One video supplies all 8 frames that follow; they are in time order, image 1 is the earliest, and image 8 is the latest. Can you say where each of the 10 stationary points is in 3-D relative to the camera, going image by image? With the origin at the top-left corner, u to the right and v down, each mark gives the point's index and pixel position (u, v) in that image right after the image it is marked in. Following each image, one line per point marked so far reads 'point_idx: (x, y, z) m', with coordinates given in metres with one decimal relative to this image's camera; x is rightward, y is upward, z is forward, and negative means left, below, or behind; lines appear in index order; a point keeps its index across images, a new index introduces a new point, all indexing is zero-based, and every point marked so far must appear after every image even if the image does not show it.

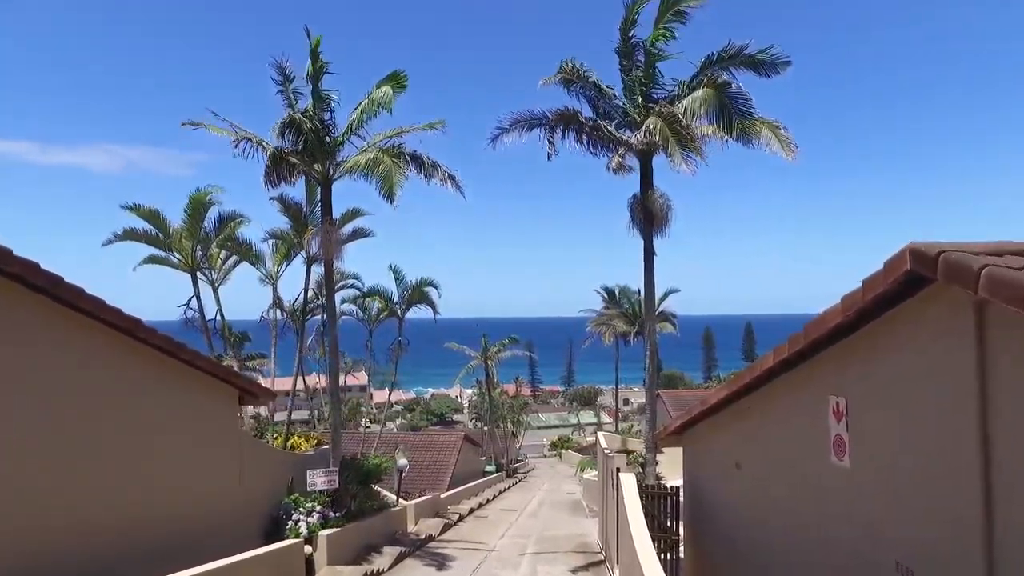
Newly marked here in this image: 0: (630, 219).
0: (+2.1, +1.3, +13.4) m
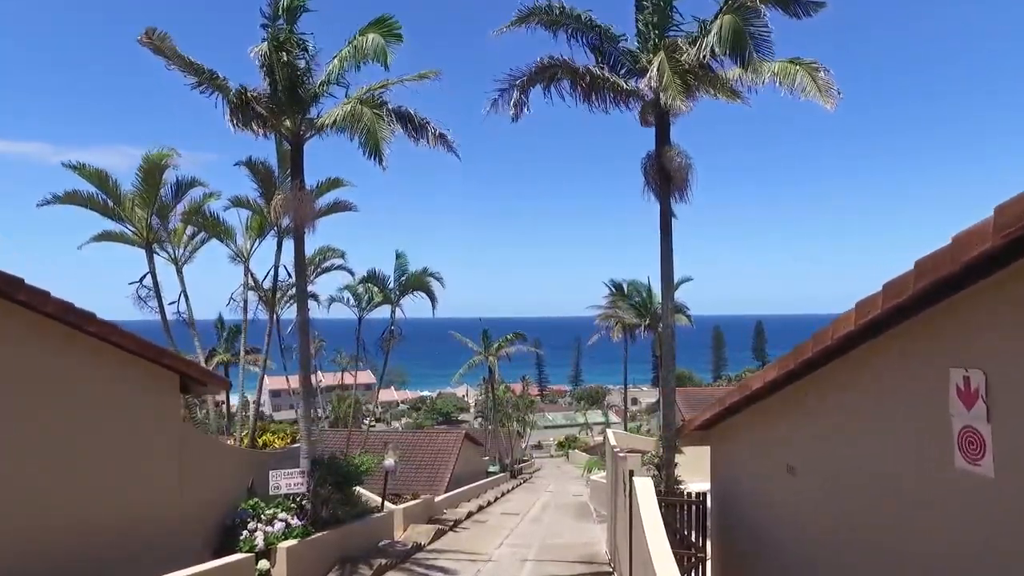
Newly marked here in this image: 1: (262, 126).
0: (+2.0, +1.7, +11.6) m
1: (-4.0, +2.6, +12.0) m
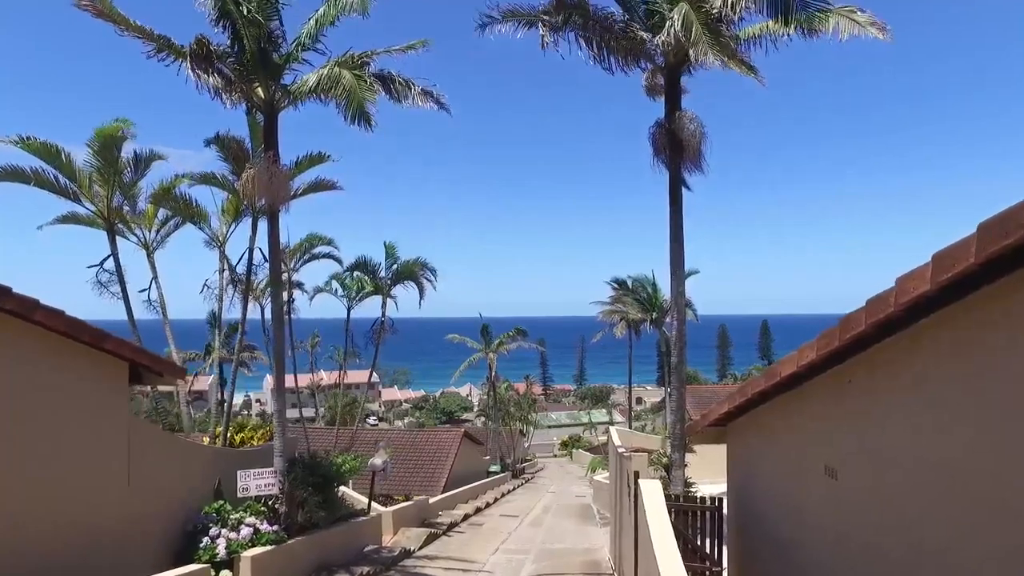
0: (+1.9, +1.9, +10.5) m
1: (-4.1, +2.8, +11.0) m
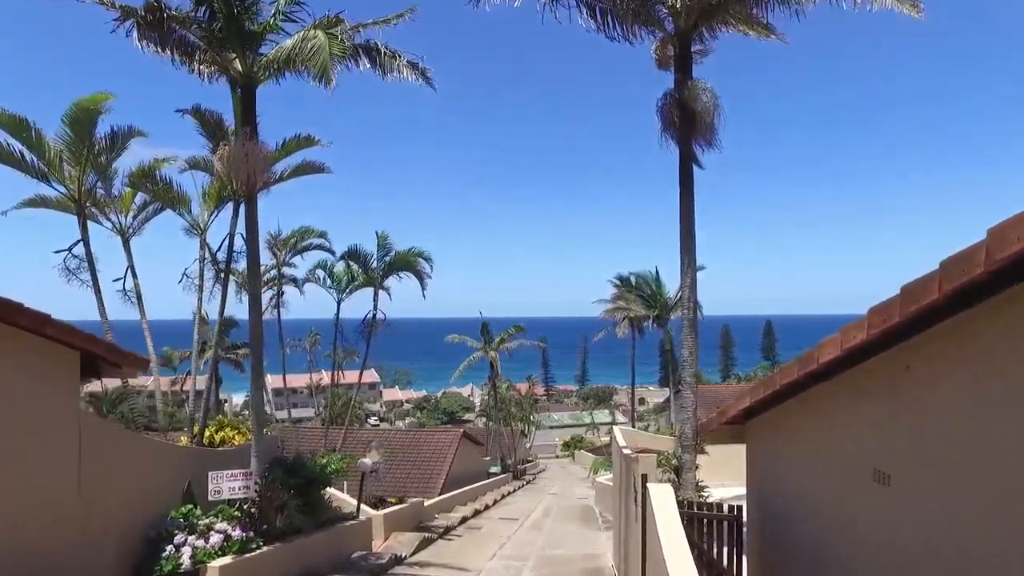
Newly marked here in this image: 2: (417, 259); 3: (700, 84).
0: (+1.9, +2.1, +9.7) m
1: (-4.1, +3.0, +10.2) m
2: (-2.1, +0.6, +15.9) m
3: (+2.3, +2.5, +9.4) m
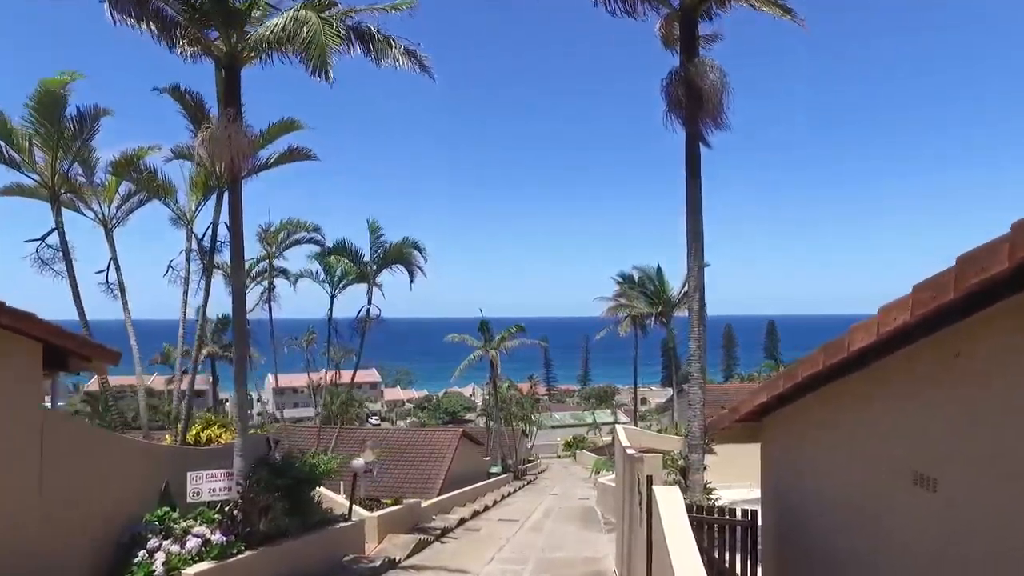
0: (+1.9, +2.2, +9.1) m
1: (-4.1, +3.1, +9.7) m
2: (-2.1, +0.8, +15.4) m
3: (+2.3, +2.6, +8.9) m
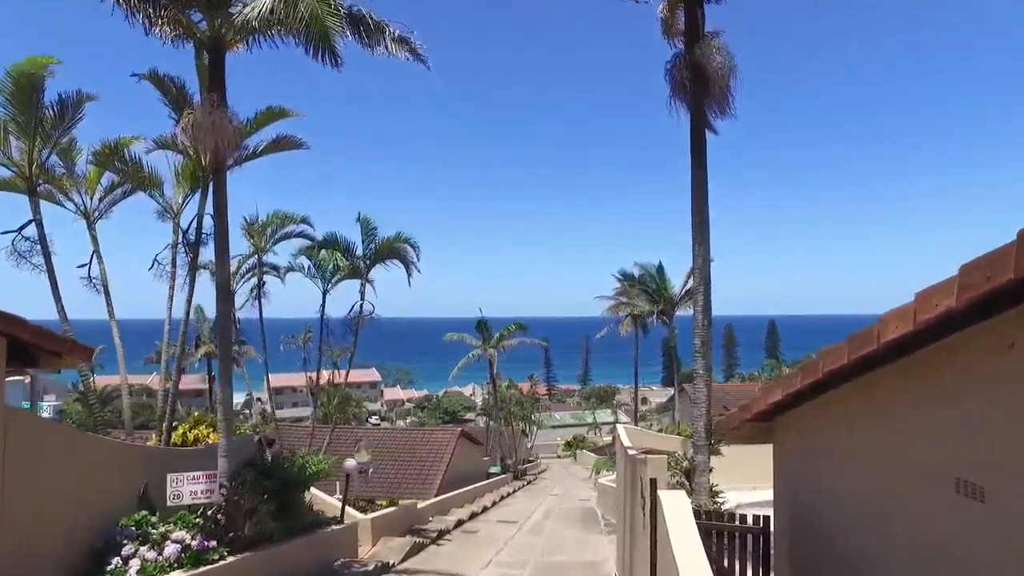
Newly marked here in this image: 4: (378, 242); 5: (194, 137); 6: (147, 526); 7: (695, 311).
0: (+1.8, +2.3, +8.7) m
1: (-4.2, +3.2, +9.2) m
2: (-2.1, +0.8, +15.0) m
3: (+2.2, +2.7, +8.5) m
4: (-2.6, +0.9, +14.9) m
5: (-3.8, +1.8, +9.2) m
6: (-3.8, -2.5, +8.0) m
7: (+2.3, -0.3, +9.6) m
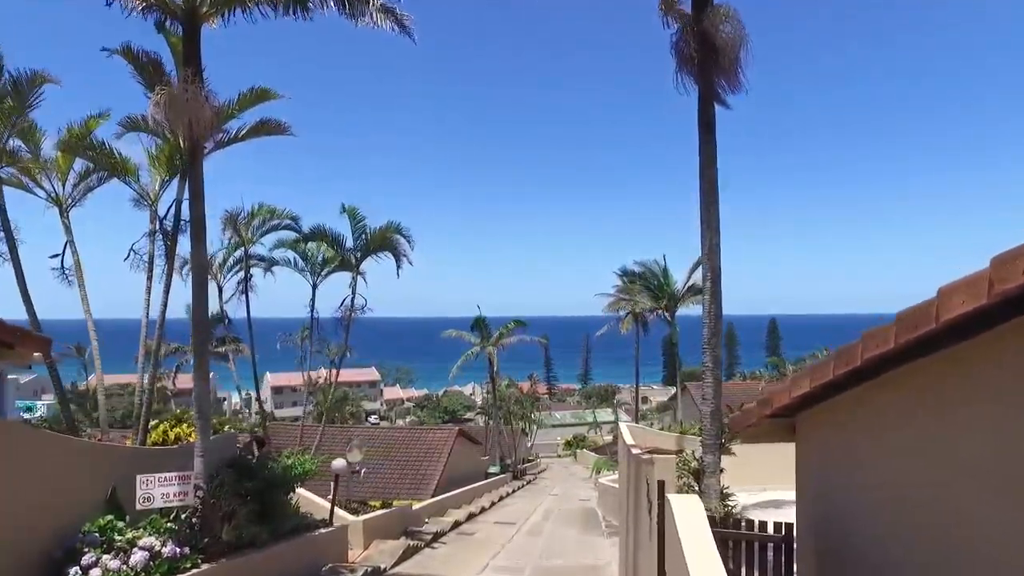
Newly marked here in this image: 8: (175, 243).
0: (+1.8, +2.4, +8.1) m
1: (-4.2, +3.3, +8.7) m
2: (-2.2, +1.0, +14.4) m
3: (+2.2, +2.8, +7.9) m
4: (-2.7, +1.0, +14.3) m
5: (-3.8, +1.9, +8.6) m
6: (-3.9, -2.4, +7.4) m
7: (+2.3, -0.2, +9.0) m
8: (-4.7, +0.6, +10.7) m
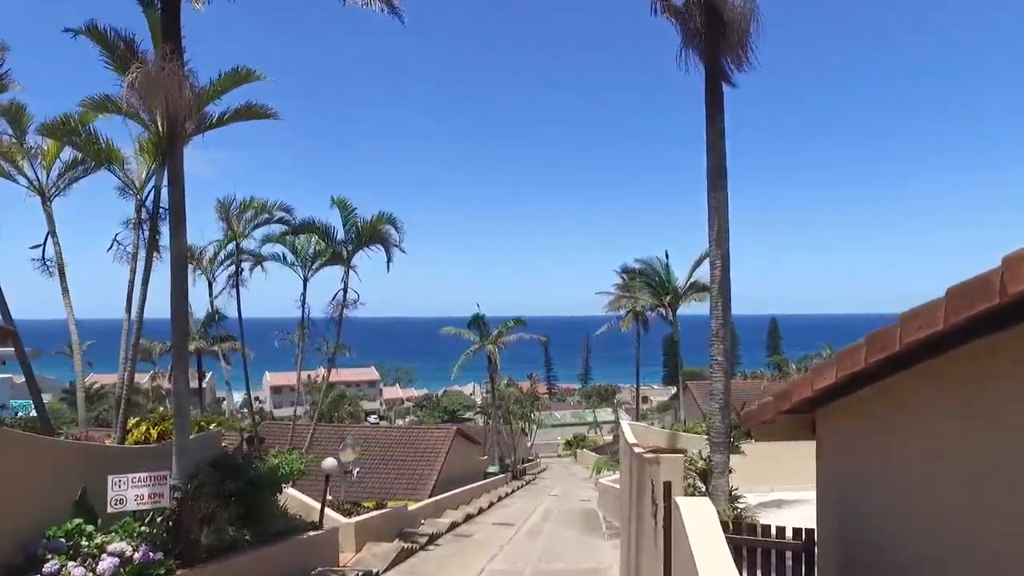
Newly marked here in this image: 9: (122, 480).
0: (+1.7, +2.5, +7.7) m
1: (-4.3, +3.4, +8.2) m
2: (-2.2, +1.1, +14.0) m
3: (+2.1, +2.9, +7.4) m
4: (-2.7, +1.1, +13.9) m
5: (-3.9, +2.1, +8.1) m
6: (-3.9, -2.2, +6.9) m
7: (+2.2, 0.0, +8.5) m
8: (-4.8, +0.7, +10.2) m
9: (-3.8, -1.9, +7.5) m
